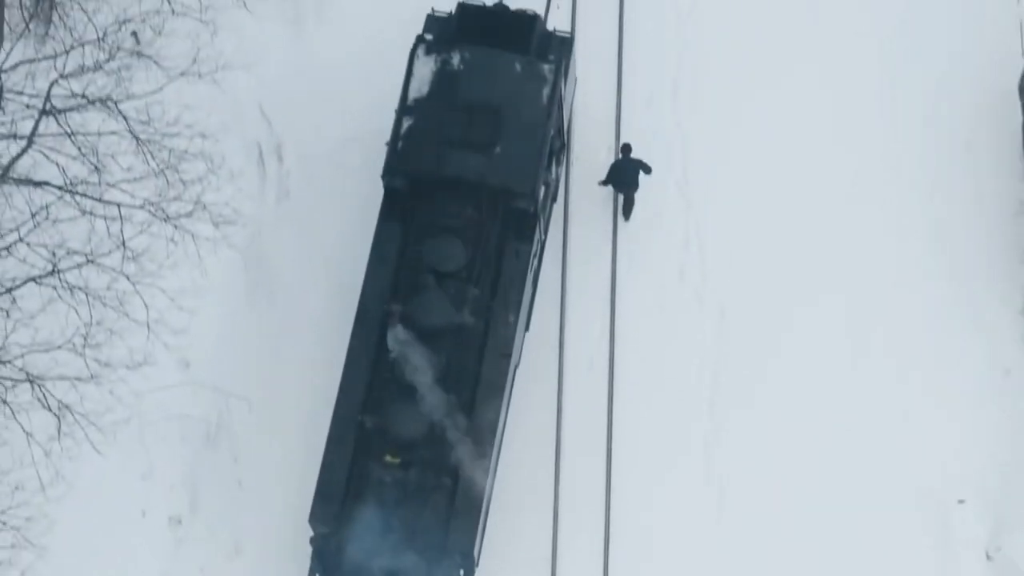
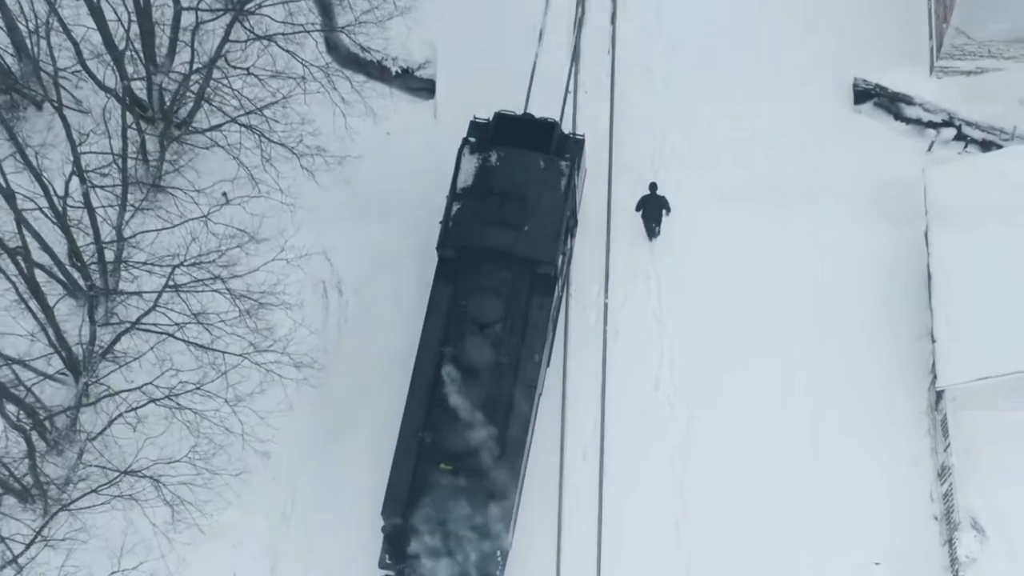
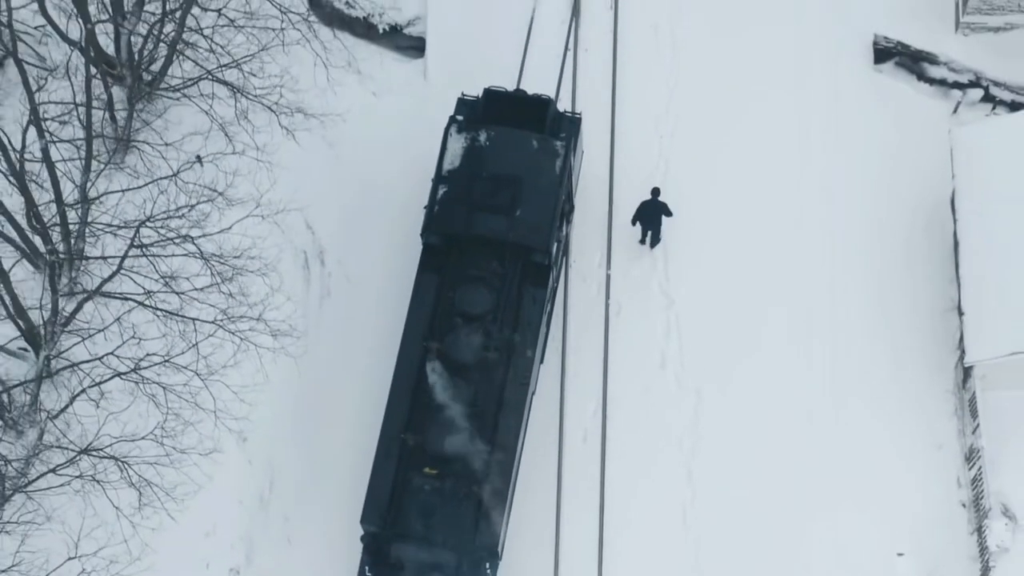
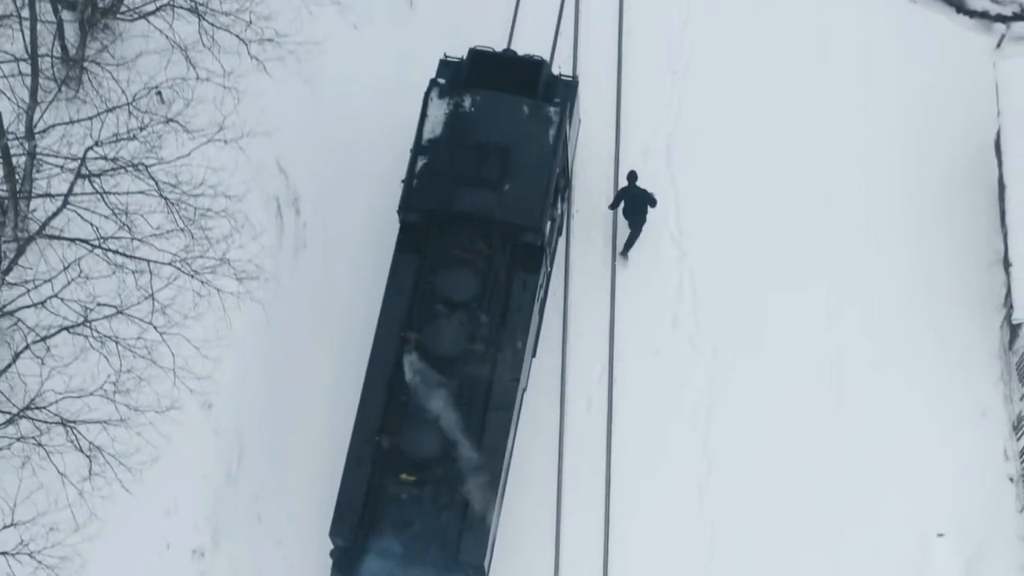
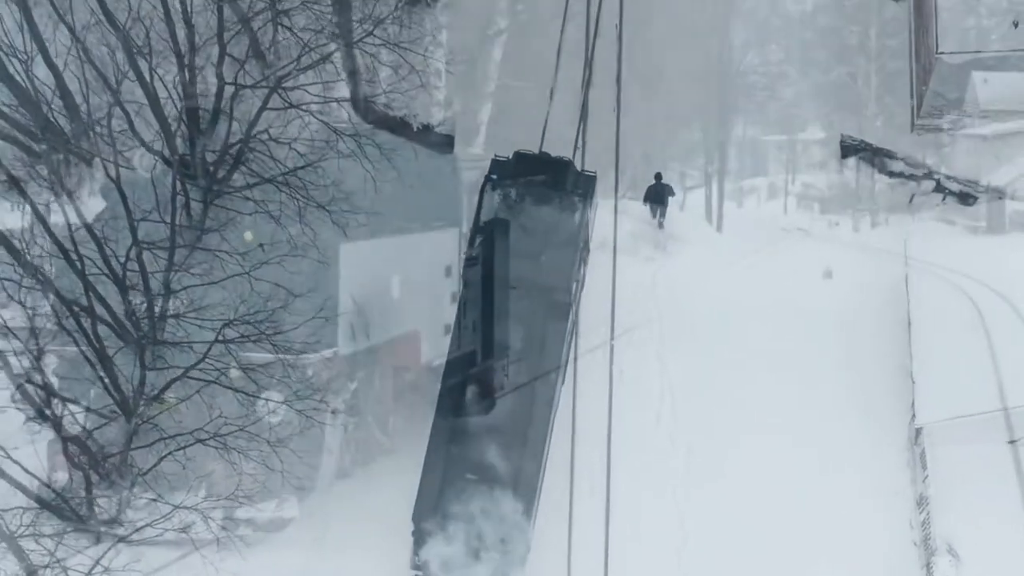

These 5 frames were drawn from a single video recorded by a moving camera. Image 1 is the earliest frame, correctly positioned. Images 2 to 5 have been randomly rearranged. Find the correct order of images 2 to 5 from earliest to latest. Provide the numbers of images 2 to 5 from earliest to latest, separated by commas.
4, 3, 2, 5
